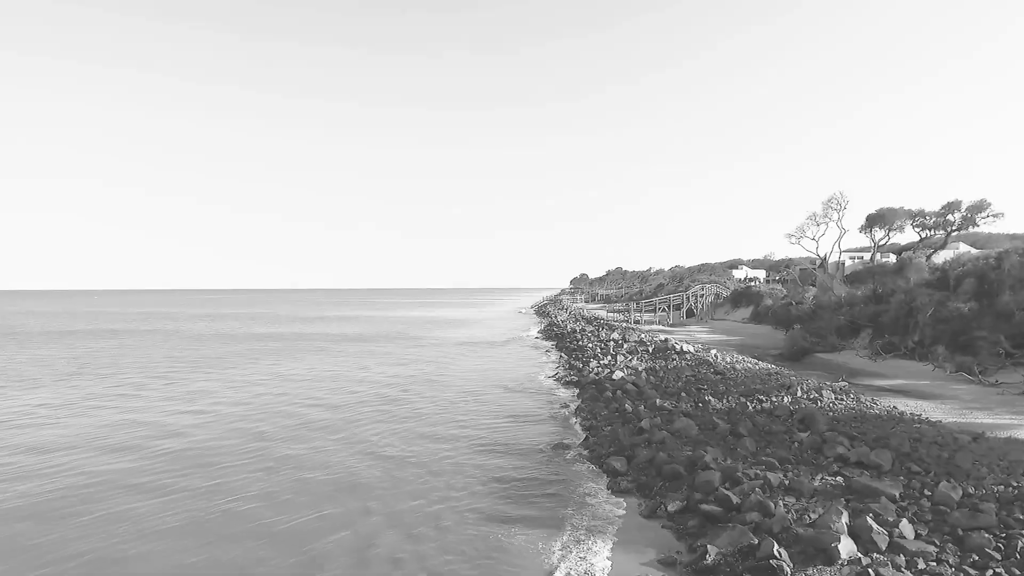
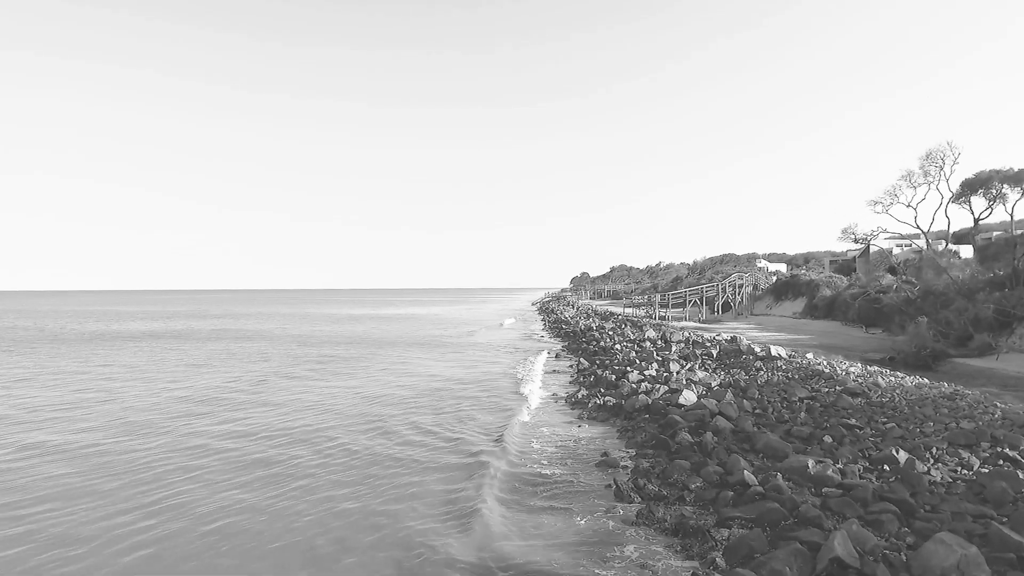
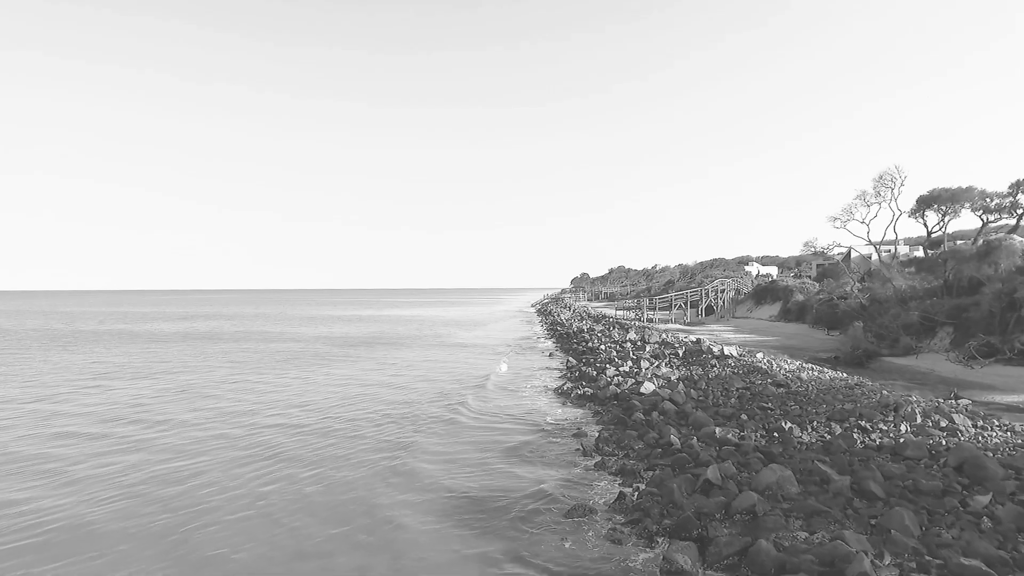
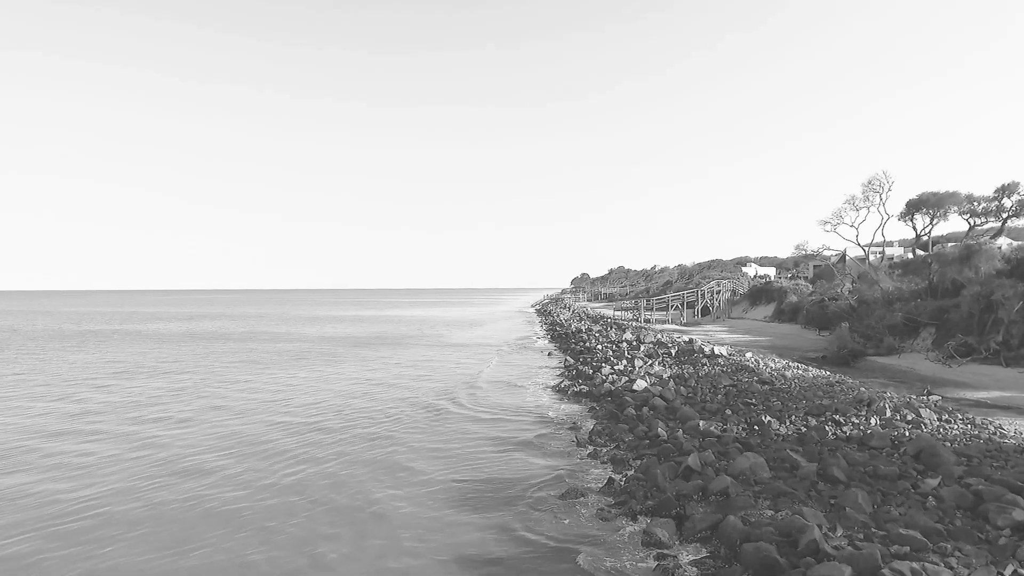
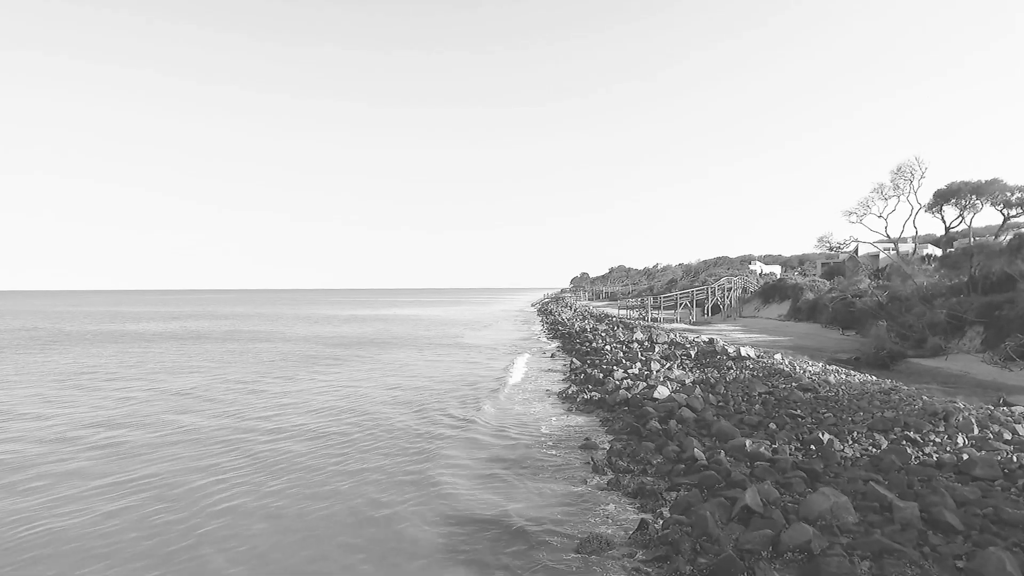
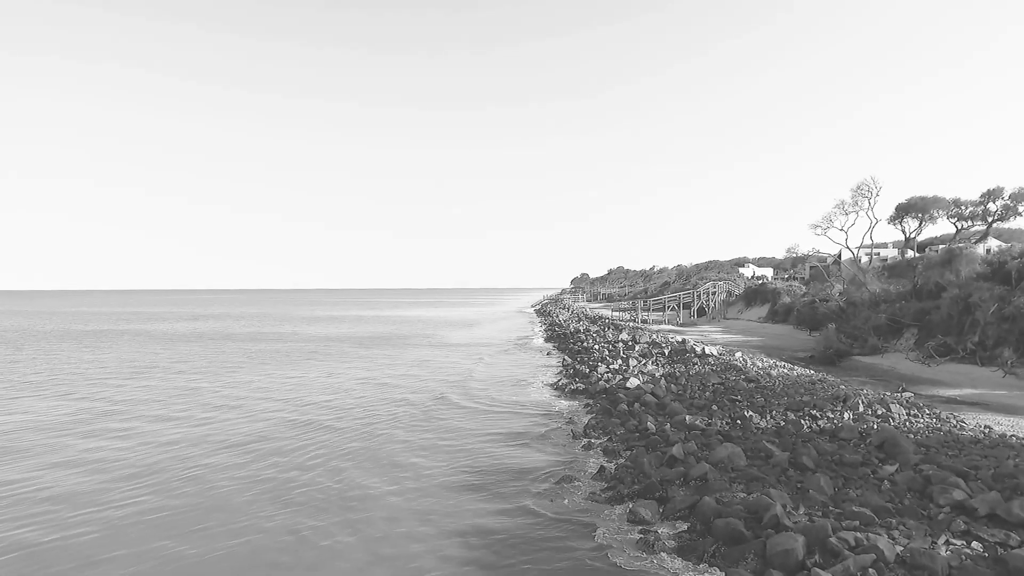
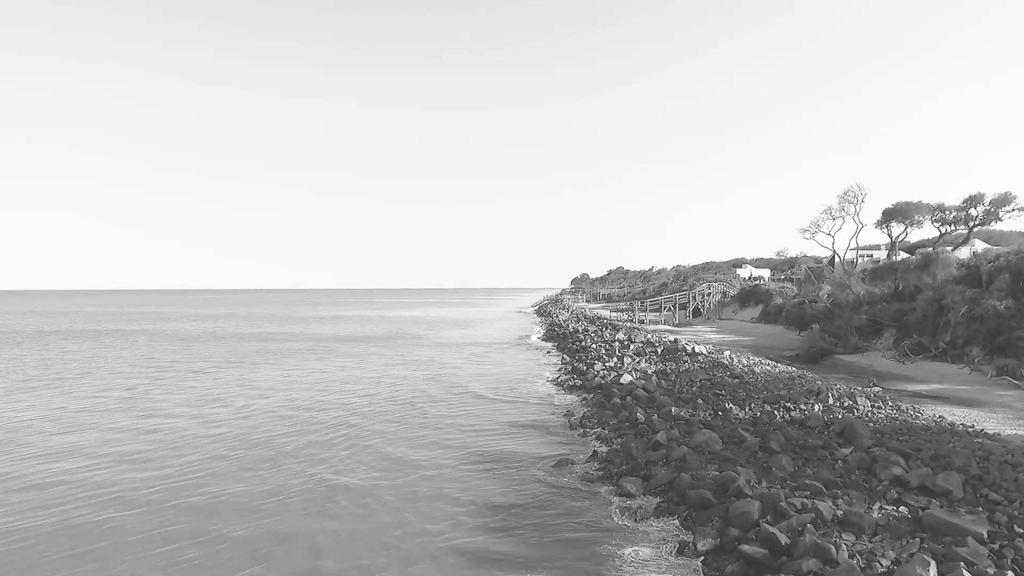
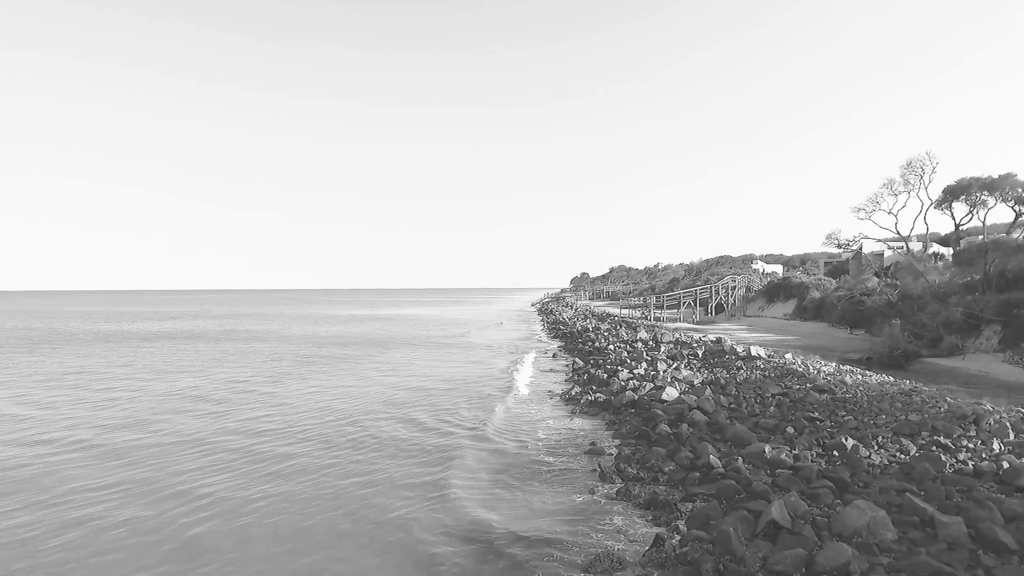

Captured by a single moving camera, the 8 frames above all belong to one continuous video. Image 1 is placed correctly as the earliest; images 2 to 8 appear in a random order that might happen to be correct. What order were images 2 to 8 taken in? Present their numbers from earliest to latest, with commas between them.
7, 6, 4, 3, 5, 8, 2
